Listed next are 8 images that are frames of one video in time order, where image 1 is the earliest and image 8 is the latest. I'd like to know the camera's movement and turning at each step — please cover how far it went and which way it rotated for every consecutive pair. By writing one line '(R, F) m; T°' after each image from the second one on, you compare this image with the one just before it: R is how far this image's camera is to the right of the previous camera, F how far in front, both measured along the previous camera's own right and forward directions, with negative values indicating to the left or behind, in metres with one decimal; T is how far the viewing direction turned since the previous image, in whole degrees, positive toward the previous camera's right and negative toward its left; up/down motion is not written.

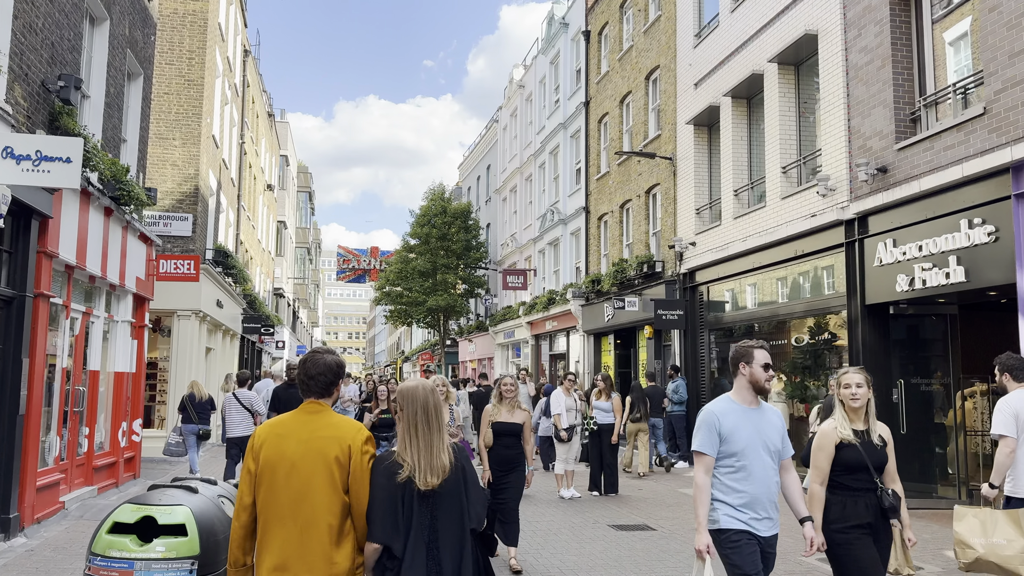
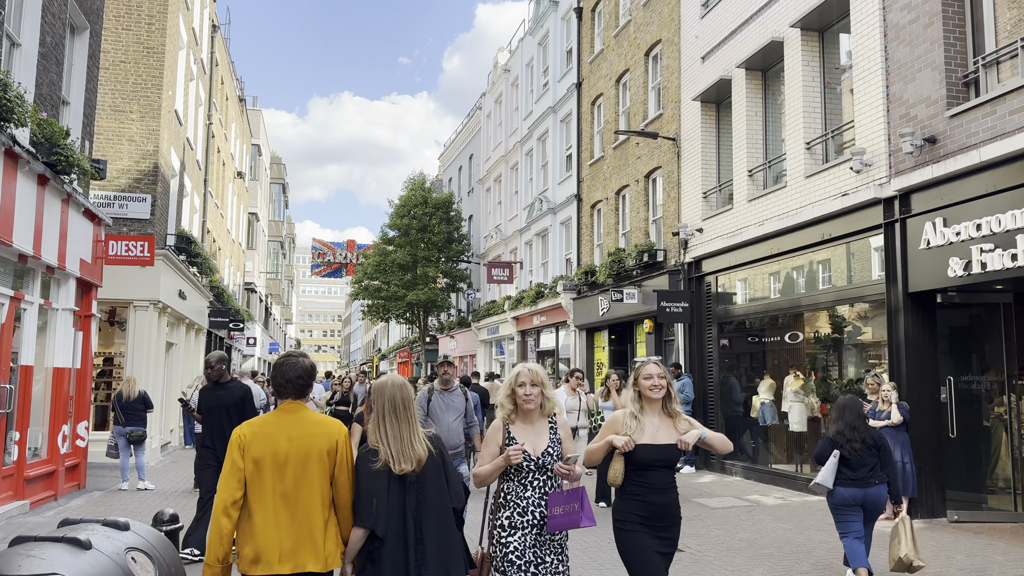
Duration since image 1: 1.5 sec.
(-0.3, +1.4) m; +2°
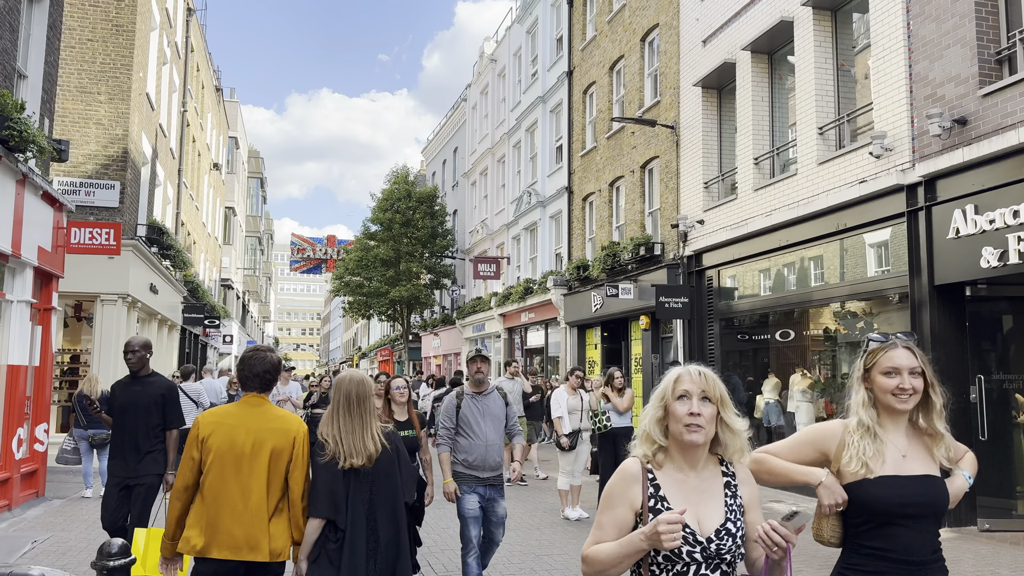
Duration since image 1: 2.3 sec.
(-0.2, +0.8) m; +1°
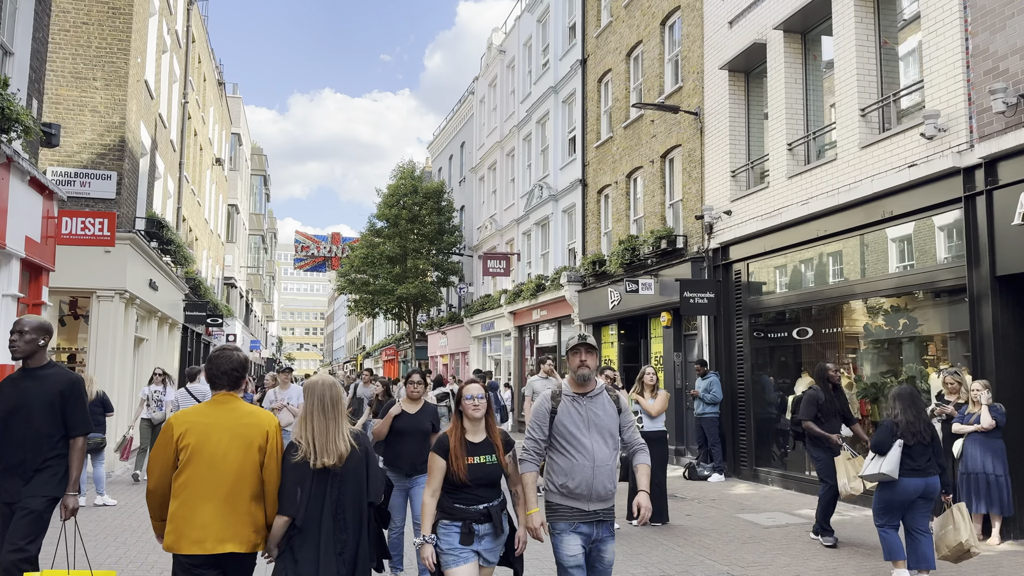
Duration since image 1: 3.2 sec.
(-0.2, +0.7) m; 0°
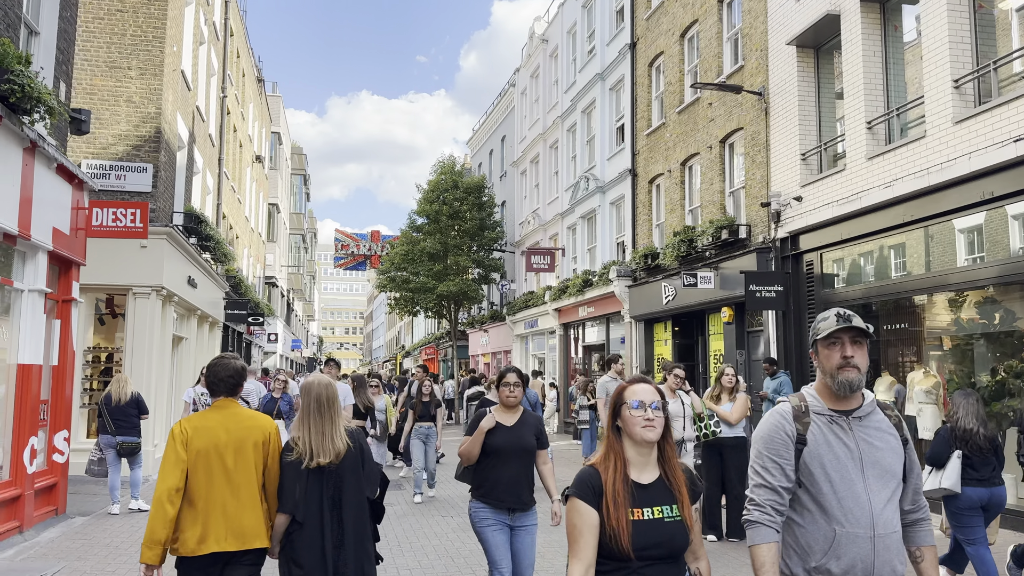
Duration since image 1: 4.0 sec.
(-0.3, +0.8) m; -3°
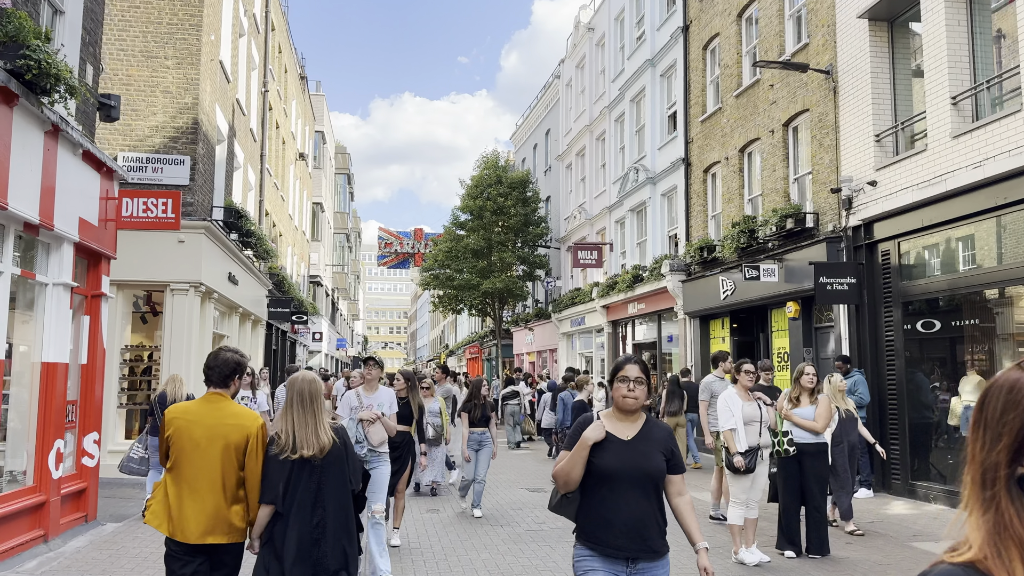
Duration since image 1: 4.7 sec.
(-0.1, +0.7) m; -3°
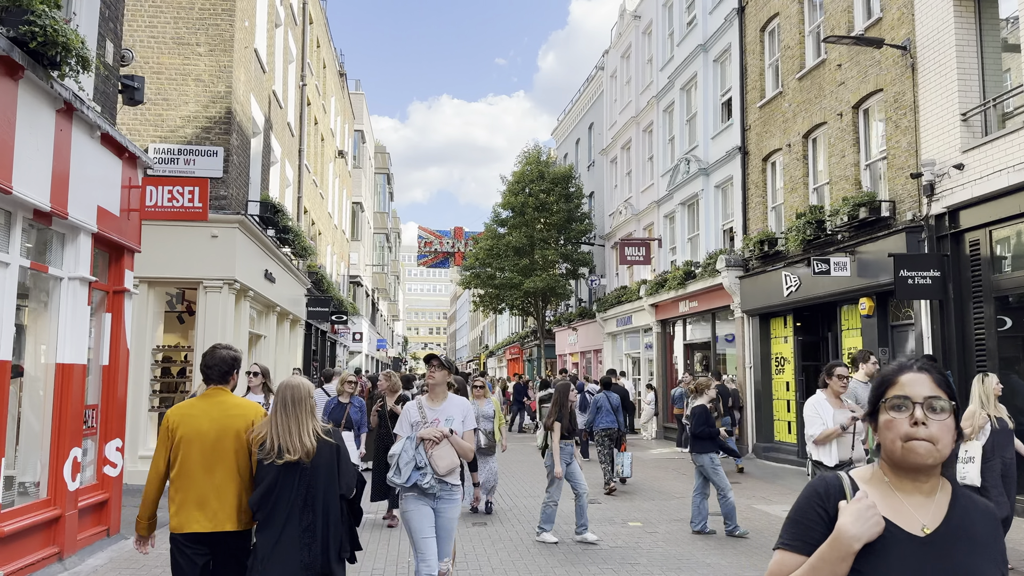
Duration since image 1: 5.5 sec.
(-0.2, +0.8) m; -3°
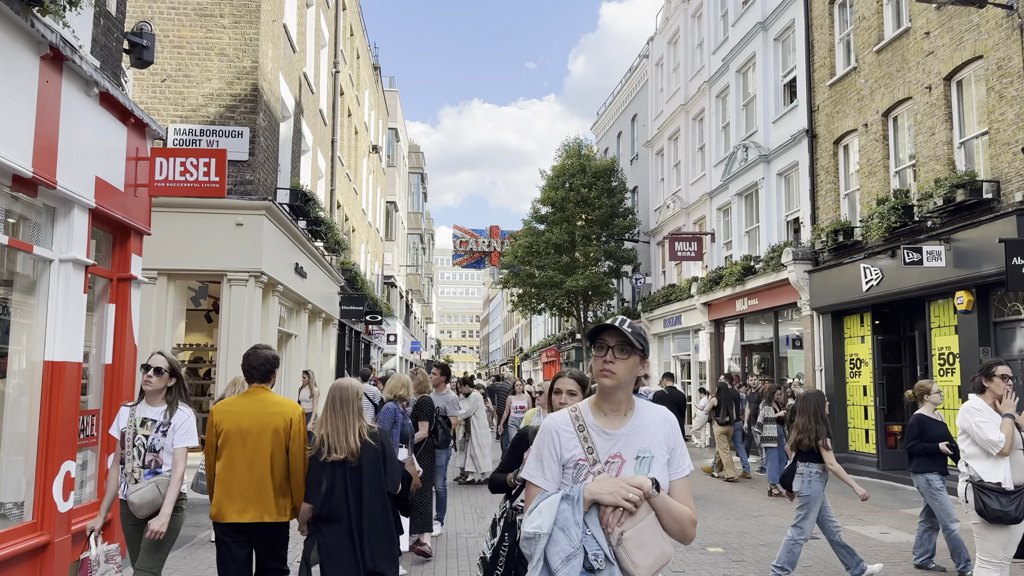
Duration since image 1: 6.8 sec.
(-0.3, +1.2) m; -2°
